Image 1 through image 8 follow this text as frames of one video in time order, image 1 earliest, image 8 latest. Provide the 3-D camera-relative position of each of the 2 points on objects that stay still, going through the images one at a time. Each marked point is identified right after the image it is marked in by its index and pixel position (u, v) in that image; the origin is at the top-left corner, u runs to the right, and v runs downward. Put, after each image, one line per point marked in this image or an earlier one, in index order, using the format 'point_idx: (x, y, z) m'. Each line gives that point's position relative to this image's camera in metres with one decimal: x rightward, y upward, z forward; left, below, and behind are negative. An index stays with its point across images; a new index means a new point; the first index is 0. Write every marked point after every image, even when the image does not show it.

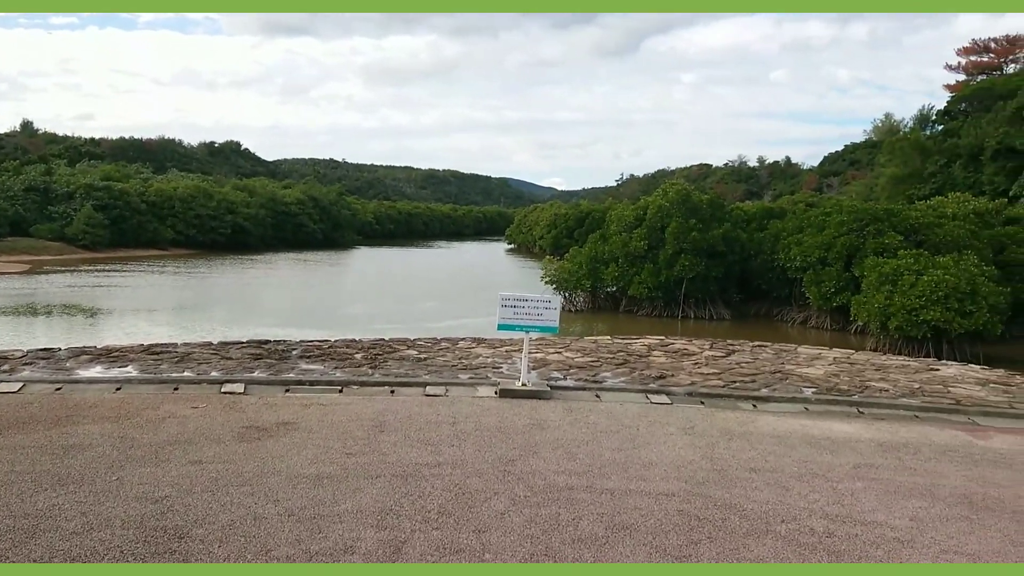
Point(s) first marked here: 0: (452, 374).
0: (-0.6, -0.9, +9.1) m
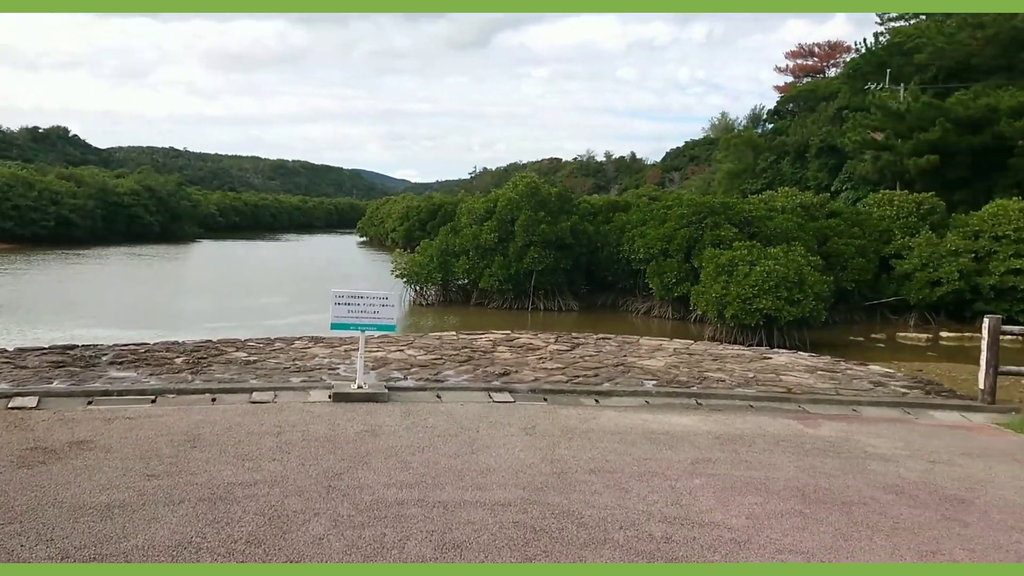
0: (-2.3, -0.9, +8.5) m
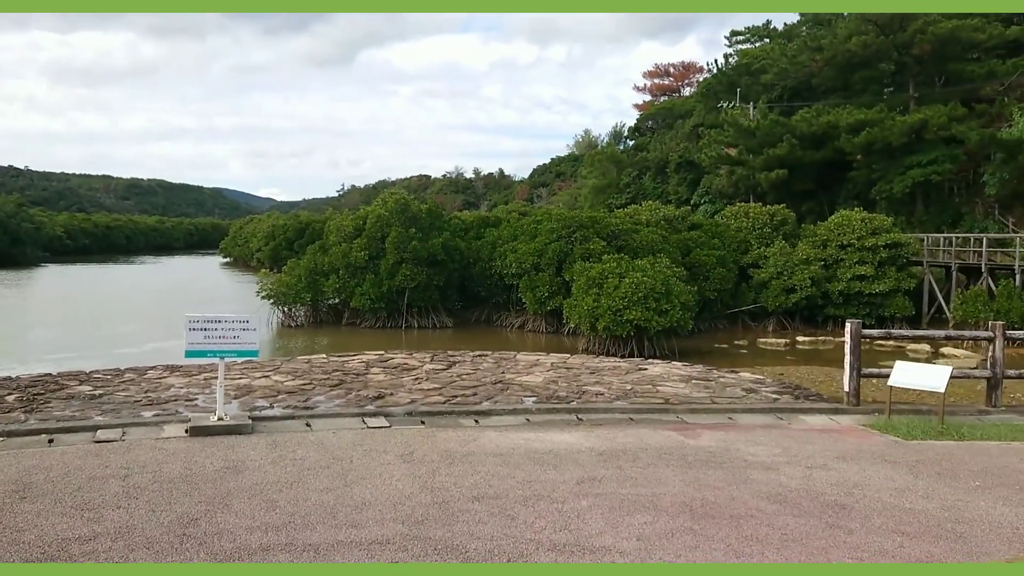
0: (-3.4, -1.1, +7.7) m
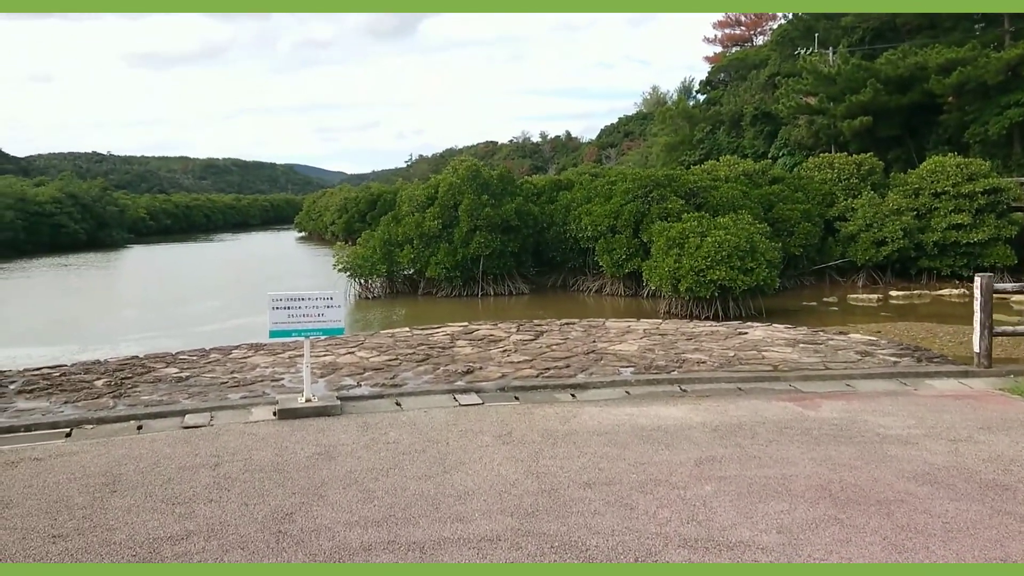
0: (-2.6, -0.9, +7.5) m
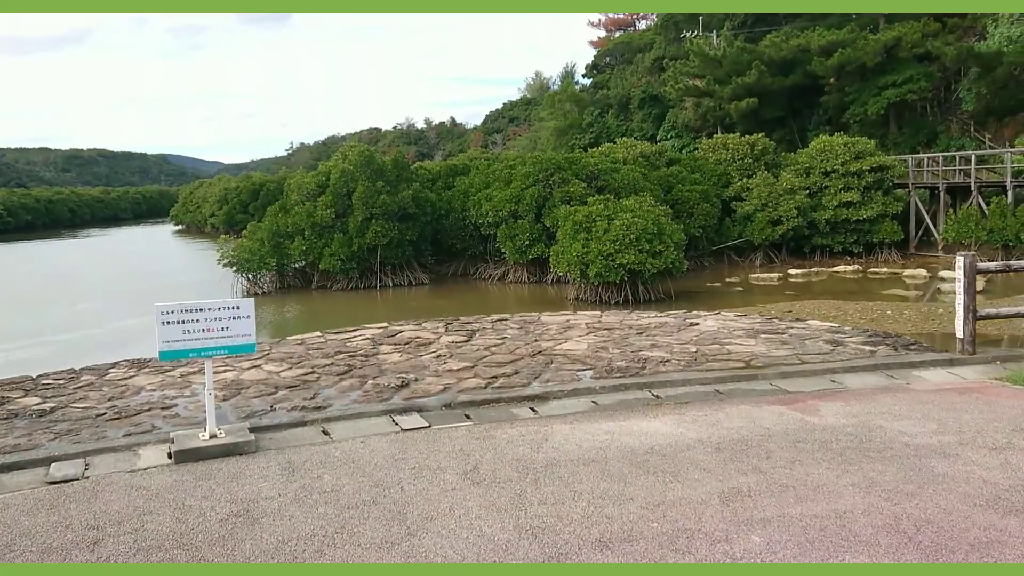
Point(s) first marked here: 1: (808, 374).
0: (-2.9, -1.0, +6.0) m
1: (+2.5, -0.7, +7.2) m
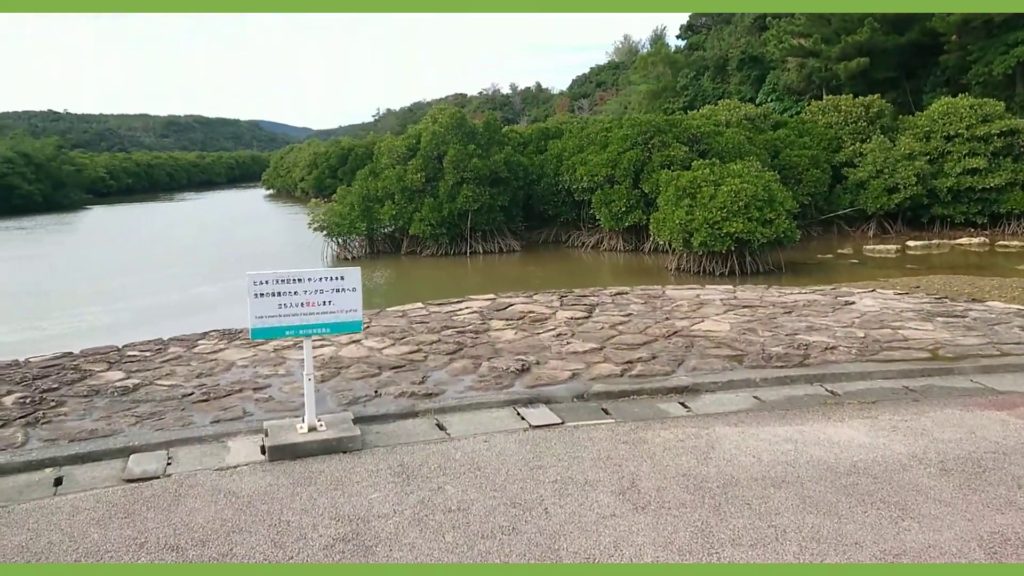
0: (-2.0, -0.8, +5.2) m
1: (+3.5, -0.6, +5.9) m
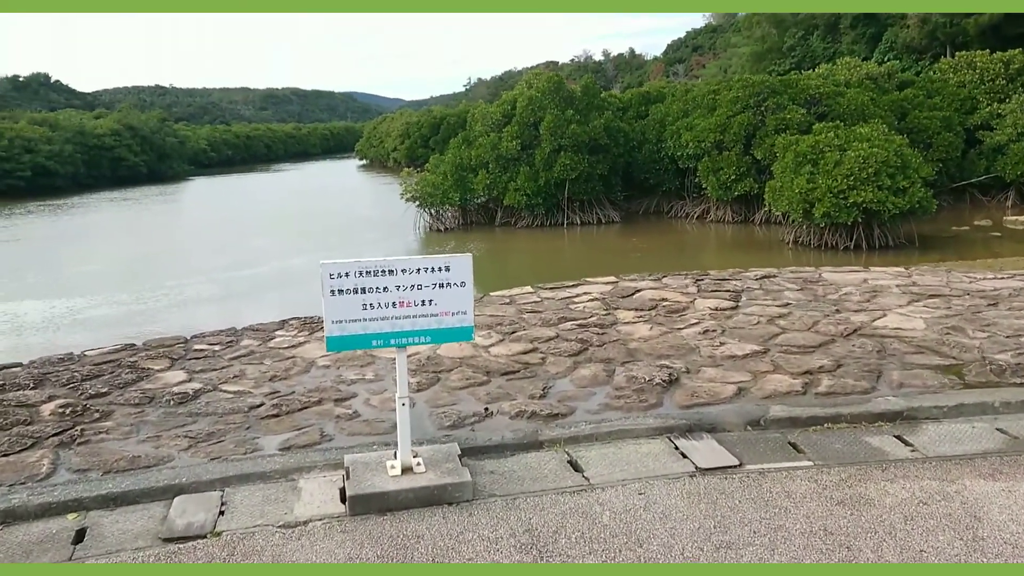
0: (-1.3, -0.7, +4.1) m
1: (+4.2, -0.5, +4.2) m
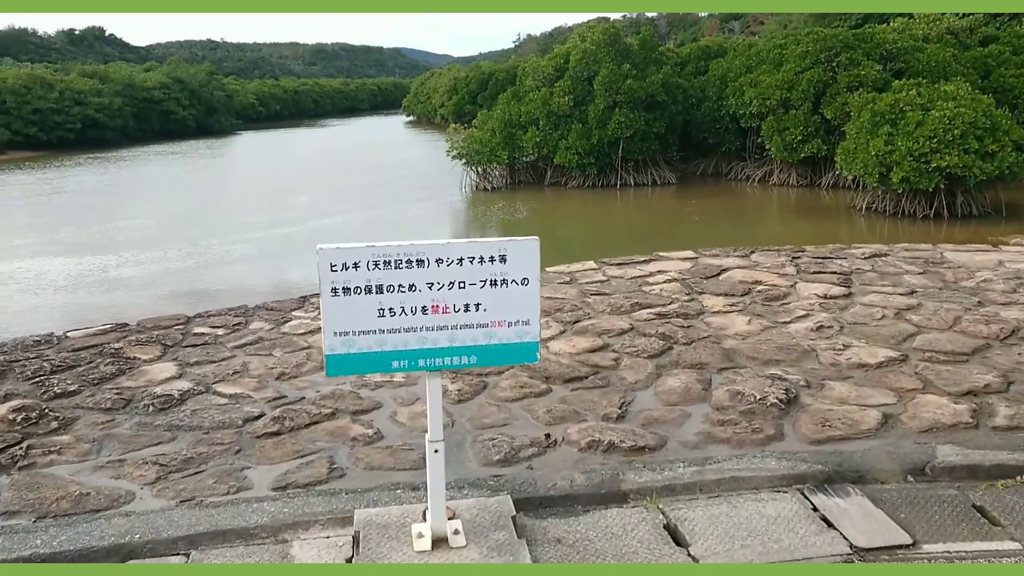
0: (-1.0, -0.7, +3.1) m
1: (+4.5, -0.6, +2.9) m
